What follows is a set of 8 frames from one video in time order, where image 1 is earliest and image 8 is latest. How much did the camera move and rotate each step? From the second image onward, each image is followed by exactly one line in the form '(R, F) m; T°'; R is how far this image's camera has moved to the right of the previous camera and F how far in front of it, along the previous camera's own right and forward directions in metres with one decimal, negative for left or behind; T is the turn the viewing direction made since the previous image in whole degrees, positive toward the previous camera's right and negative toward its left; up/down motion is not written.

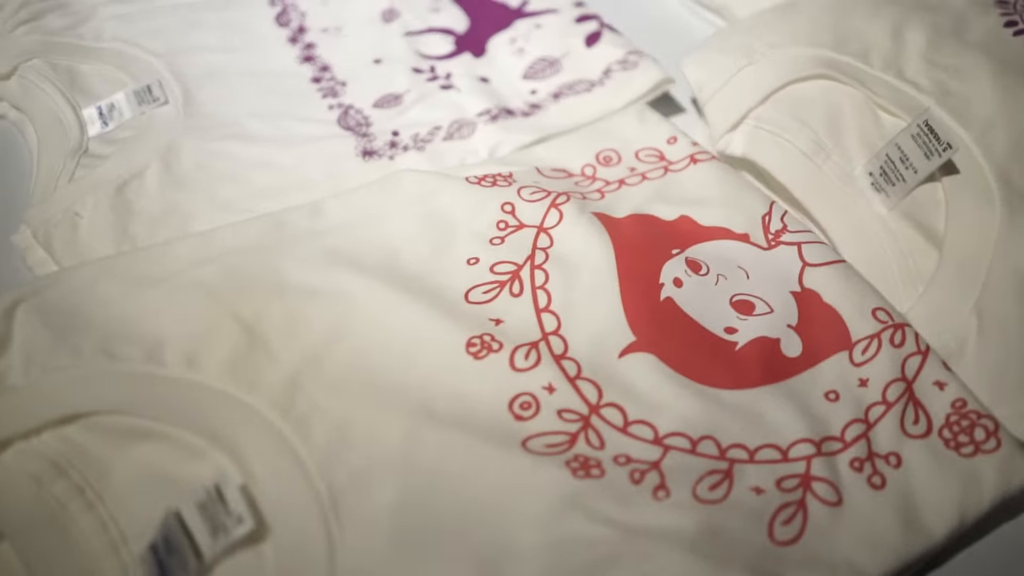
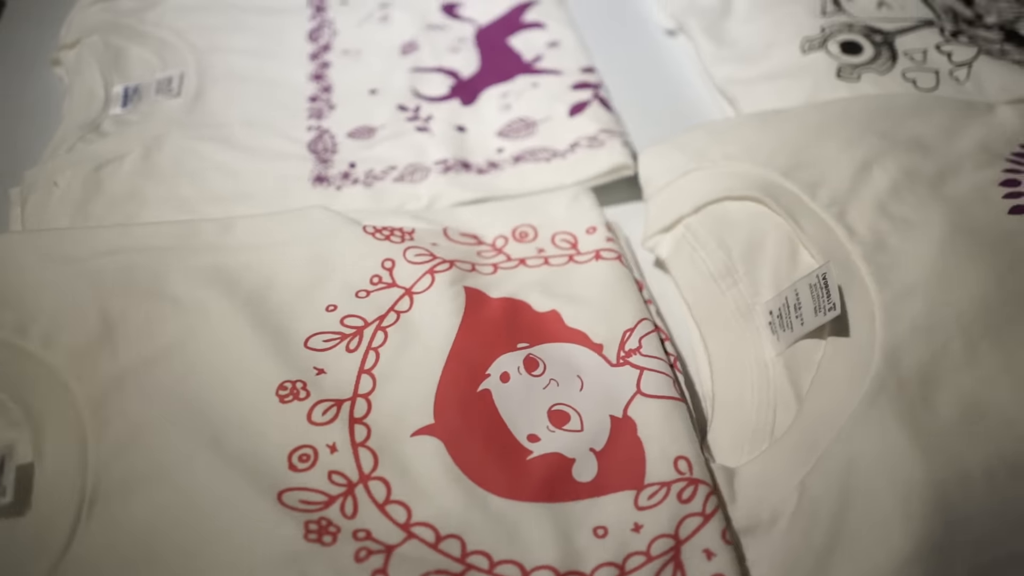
(+0.1, 0.0) m; -12°
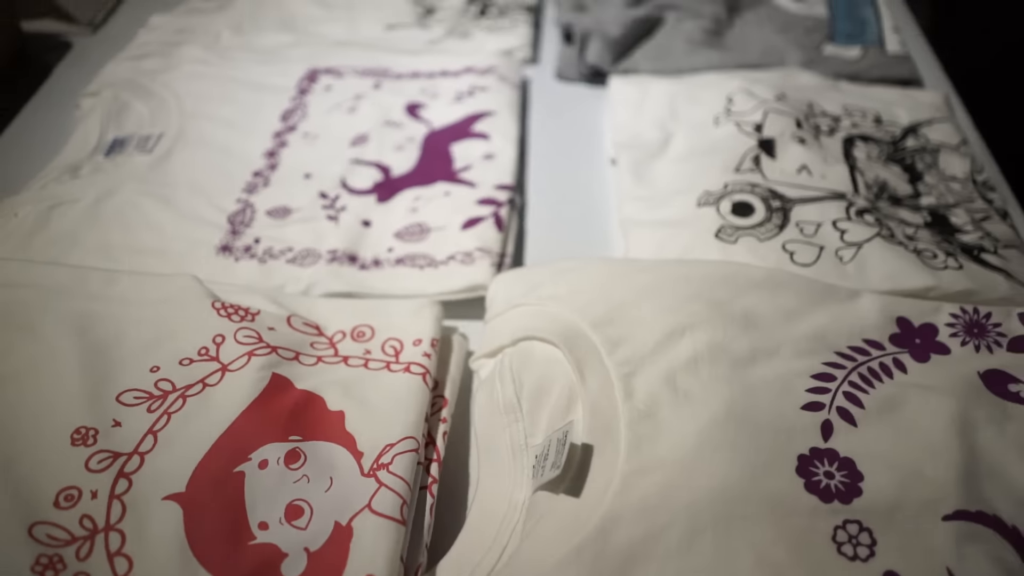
(+0.1, 0.0) m; -10°
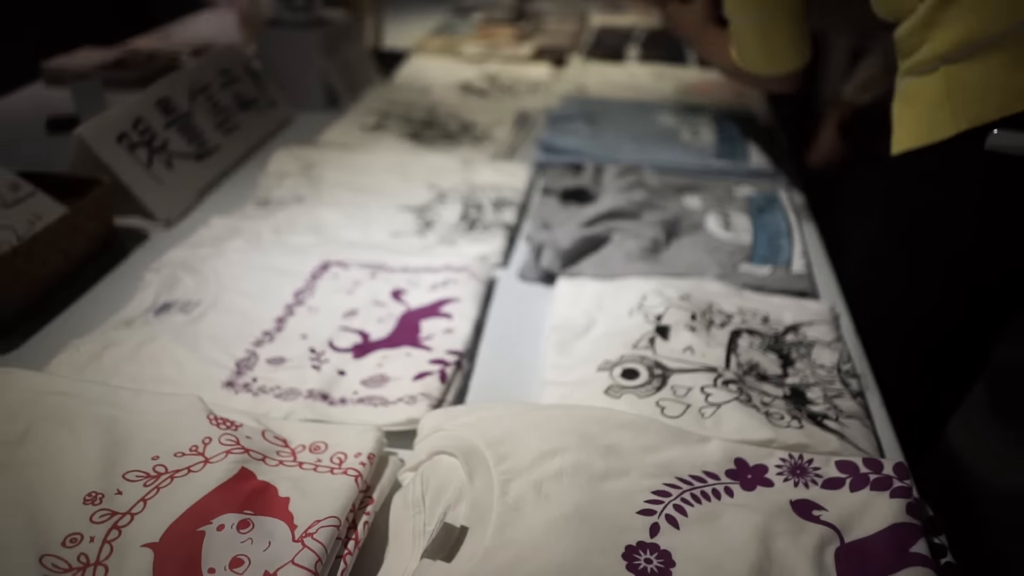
(+0.1, -0.1) m; -4°
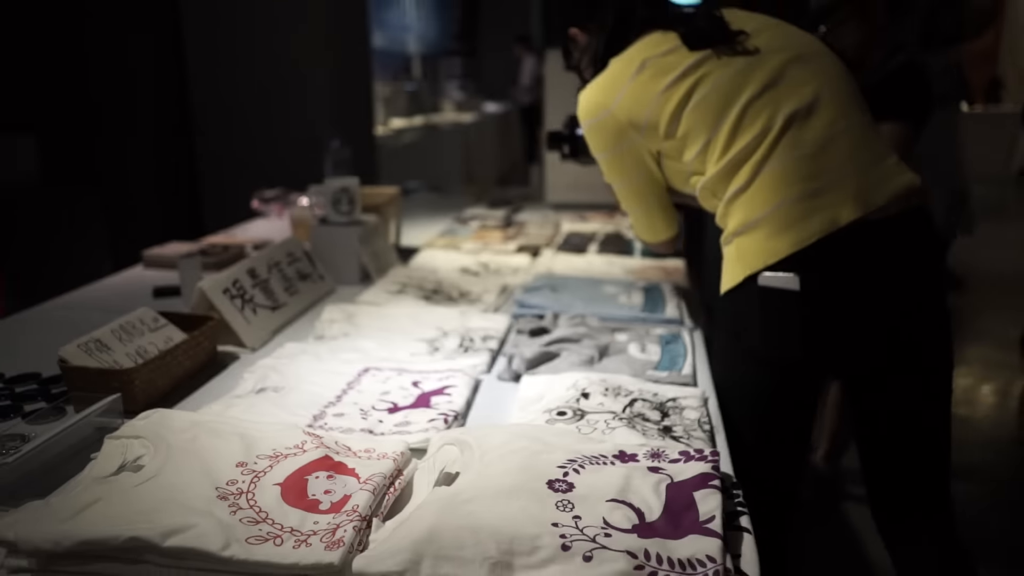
(0.0, -0.3) m; 0°
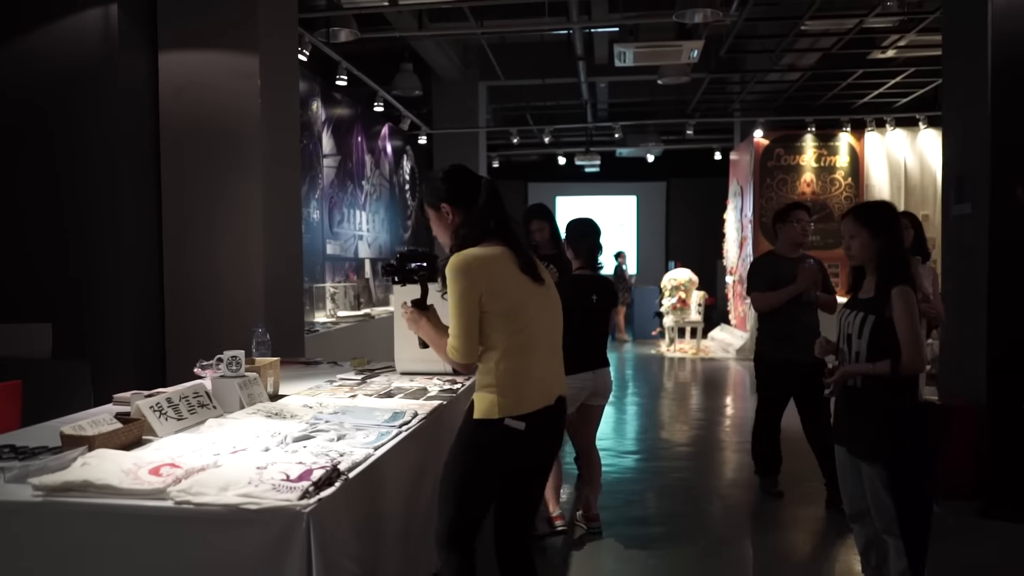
(+0.6, -1.1) m; 0°
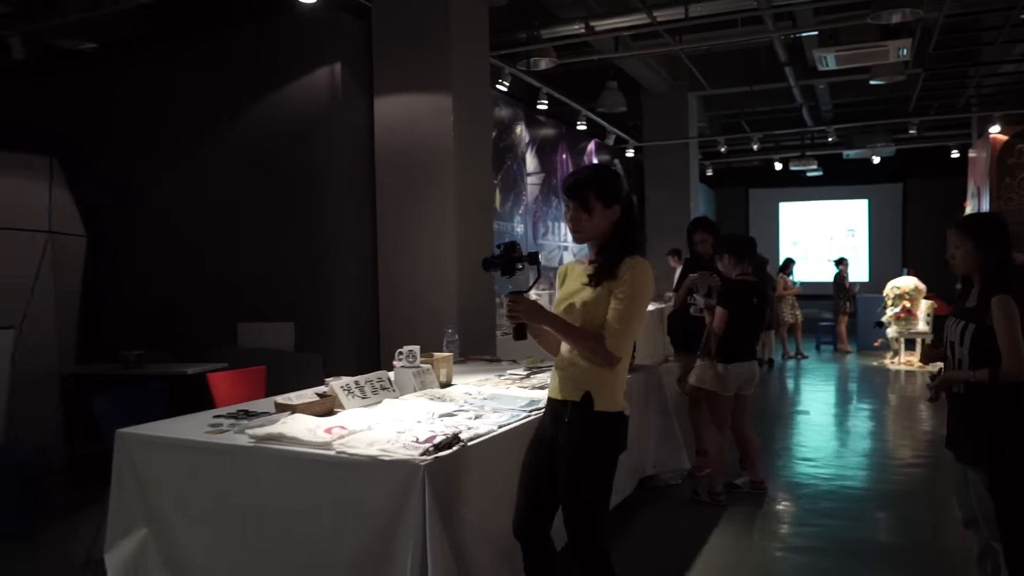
(+0.4, -0.3) m; -17°
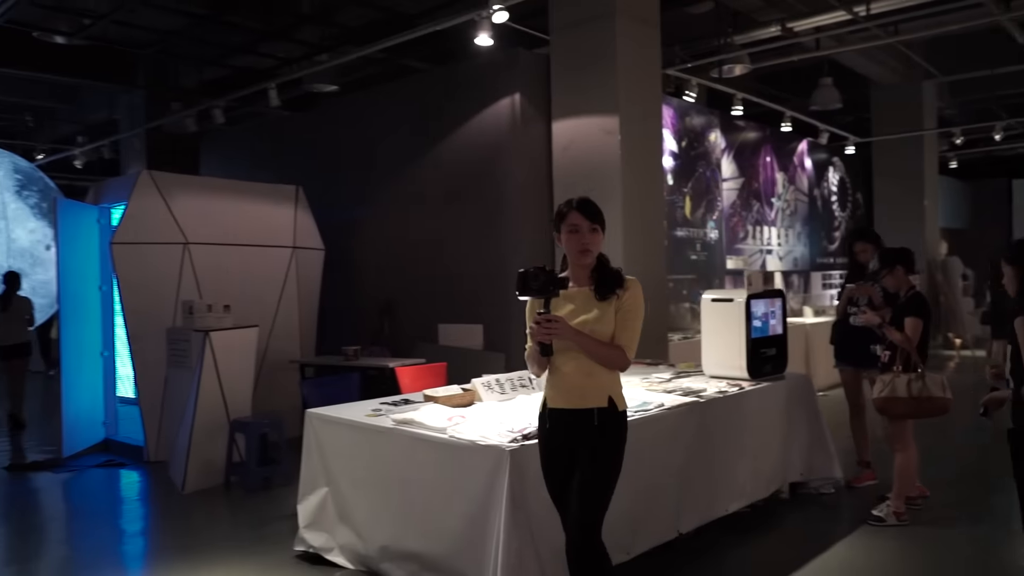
(+0.5, -0.3) m; -18°
